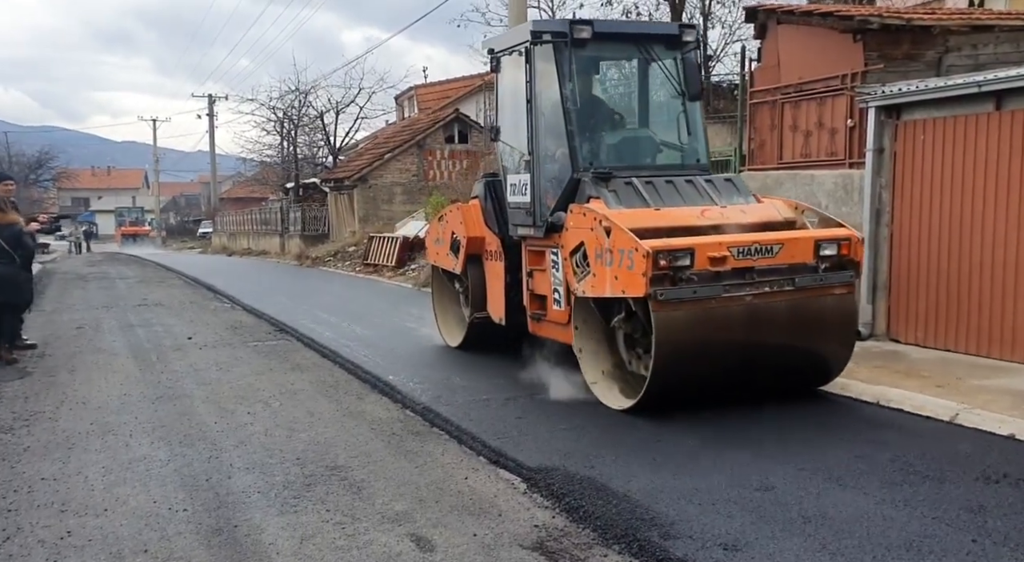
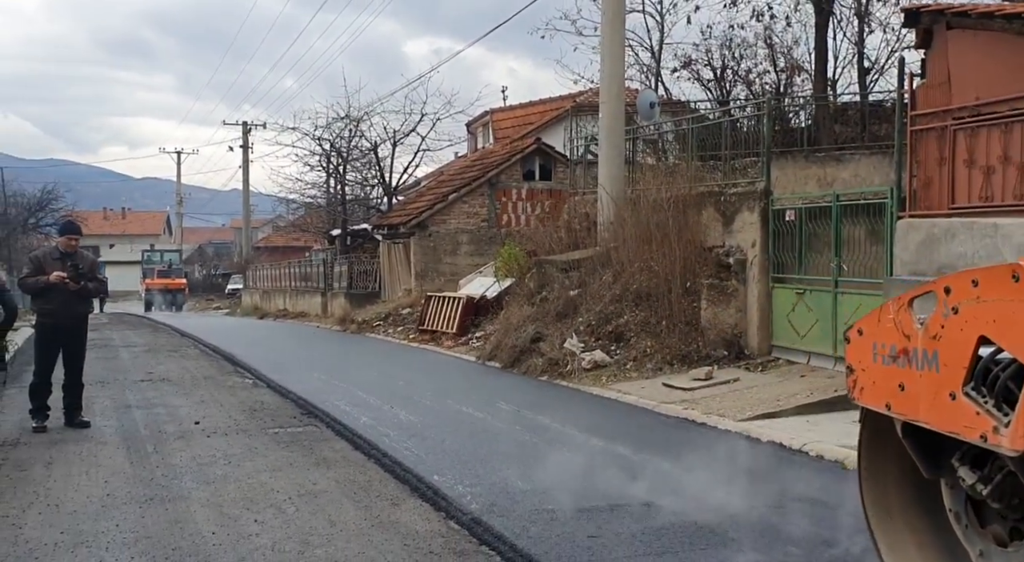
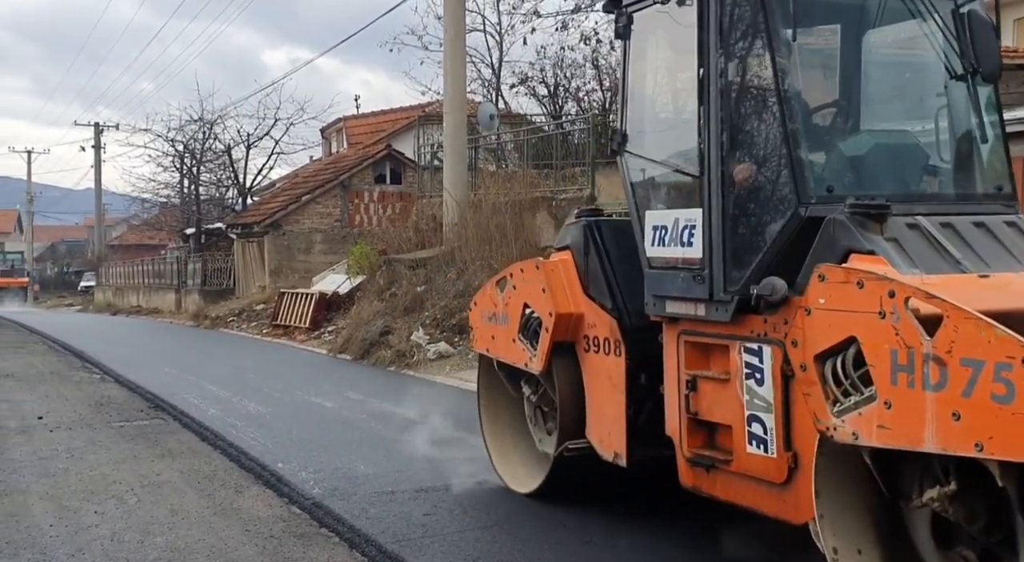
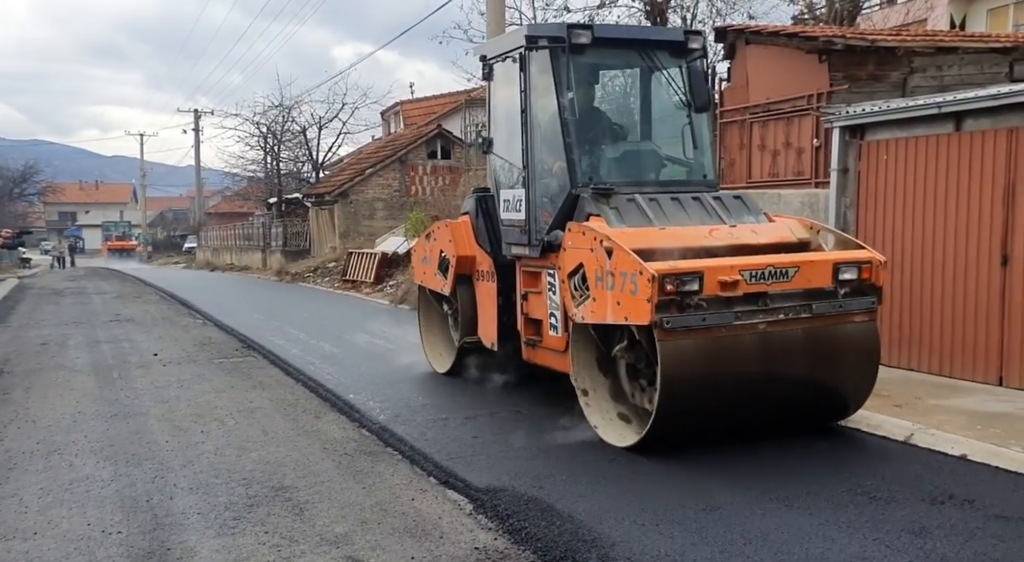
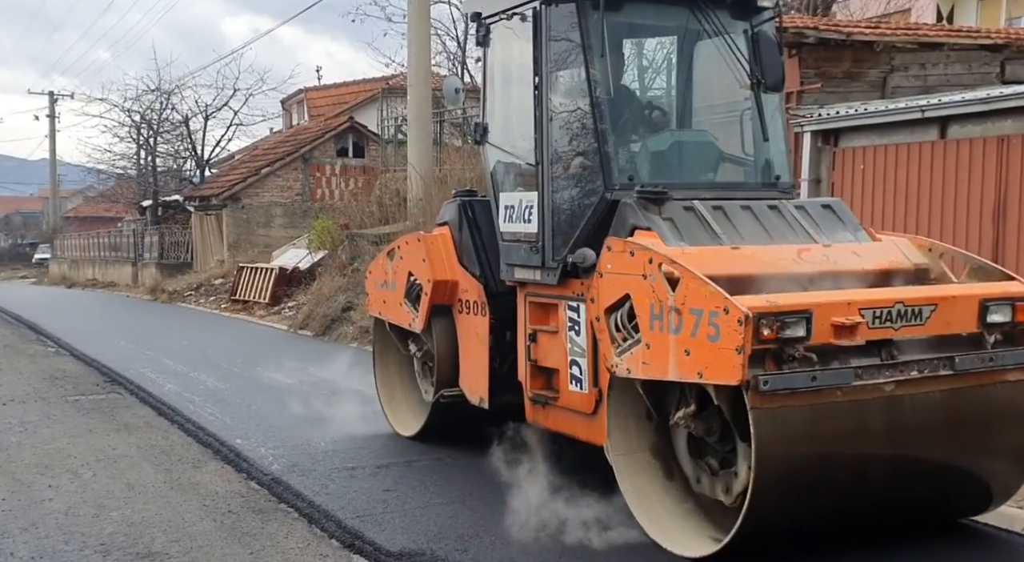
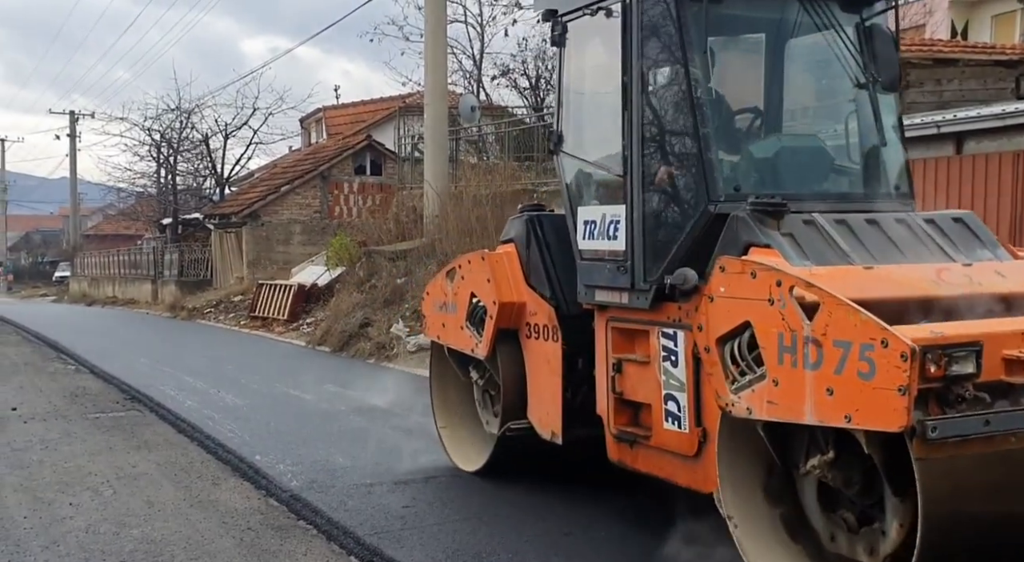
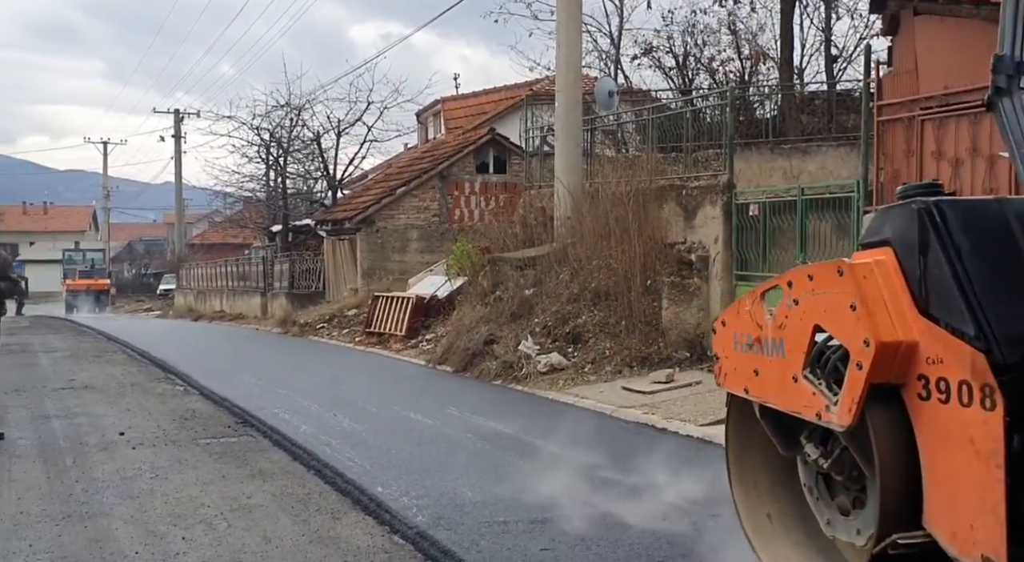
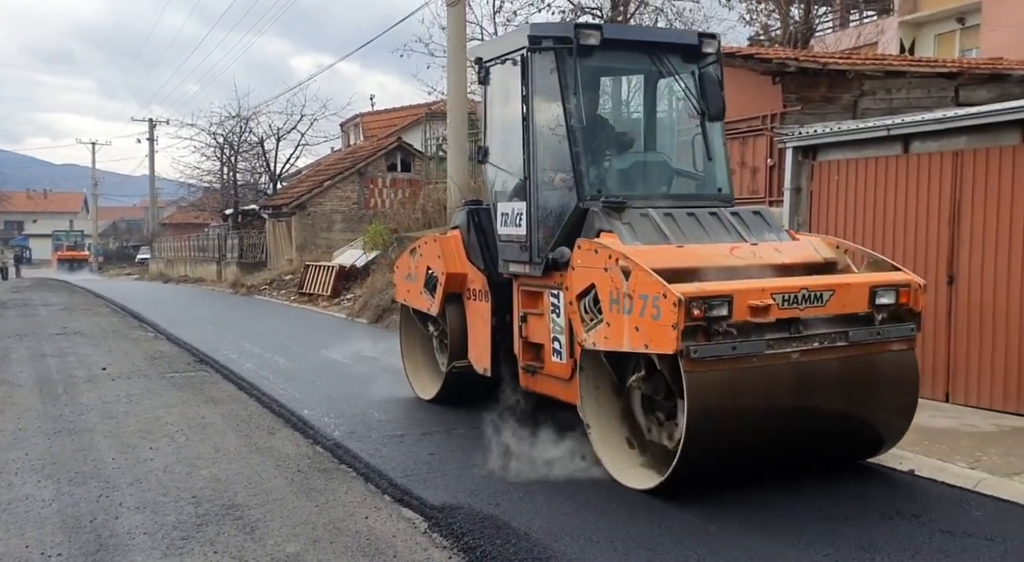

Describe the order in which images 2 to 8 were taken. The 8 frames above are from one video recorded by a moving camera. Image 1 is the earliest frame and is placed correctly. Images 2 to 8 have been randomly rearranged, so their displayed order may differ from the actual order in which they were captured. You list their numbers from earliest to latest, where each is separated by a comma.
4, 8, 5, 6, 3, 7, 2
